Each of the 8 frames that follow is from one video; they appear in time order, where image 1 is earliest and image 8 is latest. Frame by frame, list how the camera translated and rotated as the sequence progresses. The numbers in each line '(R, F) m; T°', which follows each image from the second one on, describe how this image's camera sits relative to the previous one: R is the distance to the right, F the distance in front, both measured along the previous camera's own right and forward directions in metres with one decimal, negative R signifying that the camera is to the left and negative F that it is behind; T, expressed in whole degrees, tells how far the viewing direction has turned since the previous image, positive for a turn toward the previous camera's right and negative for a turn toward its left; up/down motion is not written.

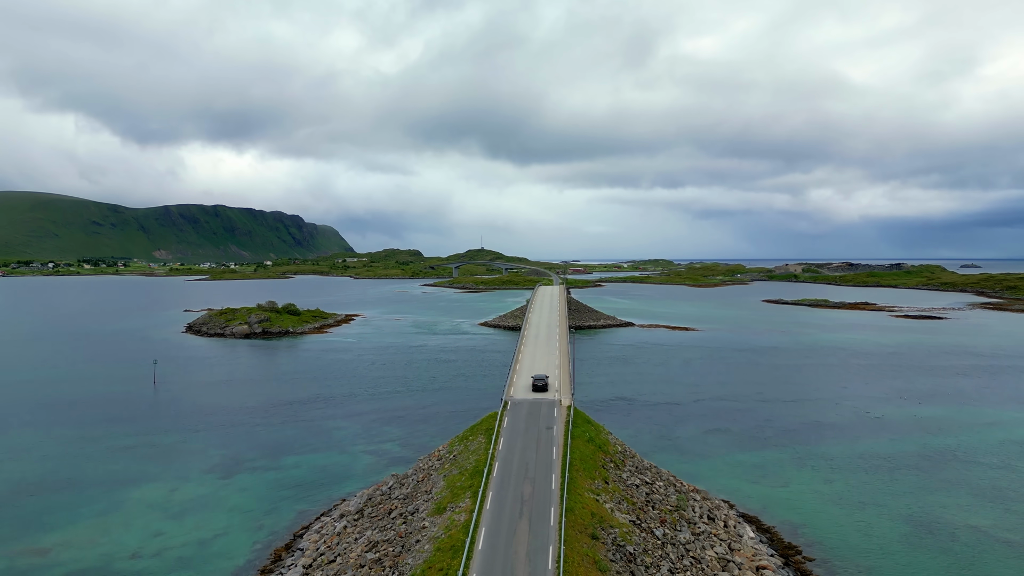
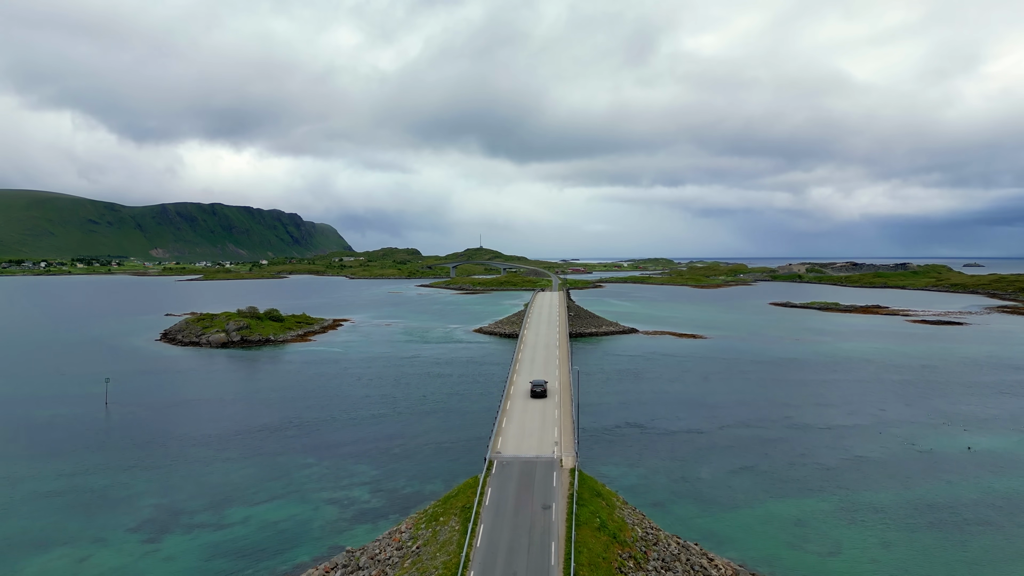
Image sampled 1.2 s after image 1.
(+0.4, +4.9) m; 0°
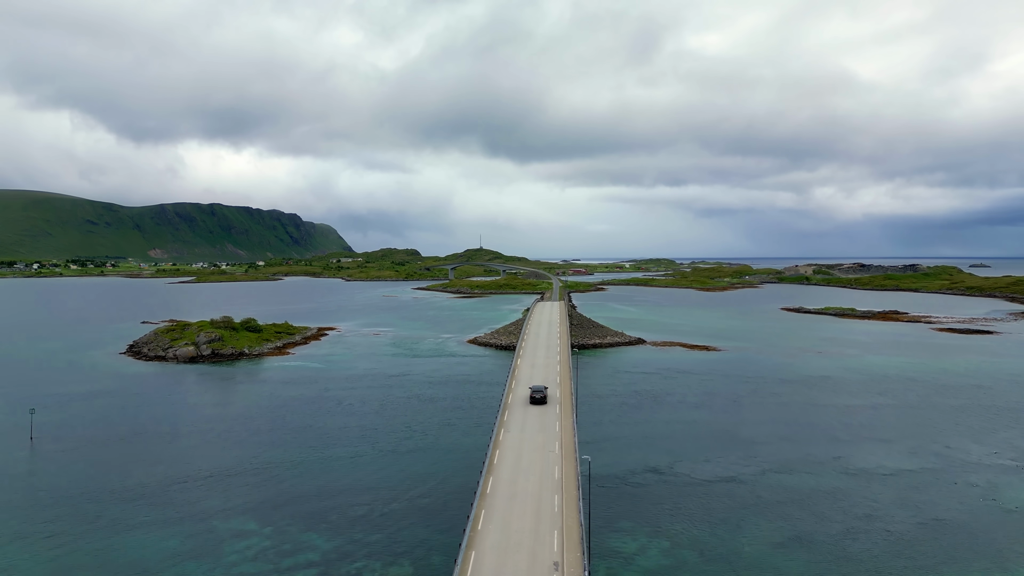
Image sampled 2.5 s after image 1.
(+0.6, +6.1) m; 0°
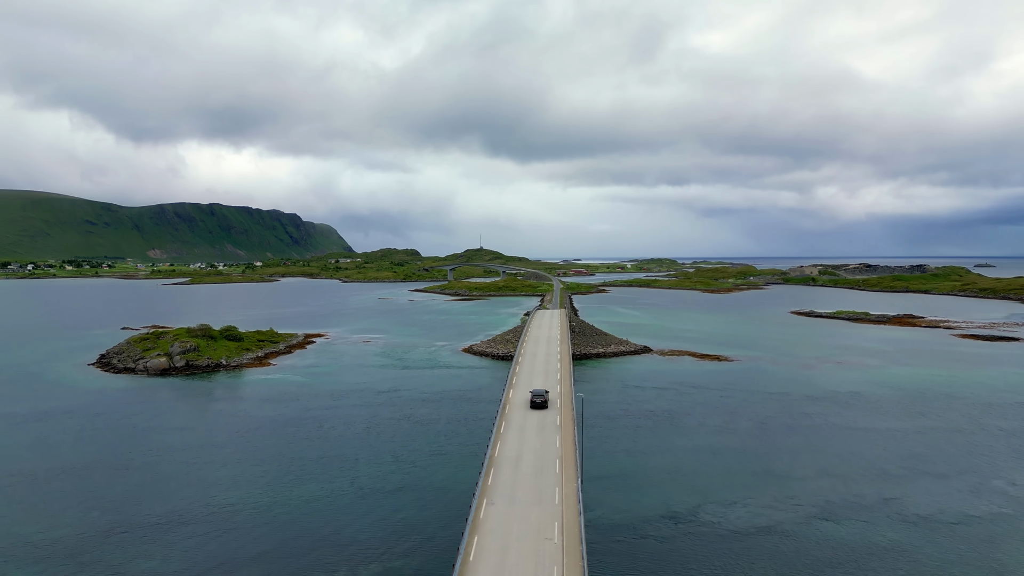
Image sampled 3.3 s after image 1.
(+0.5, +4.6) m; 0°
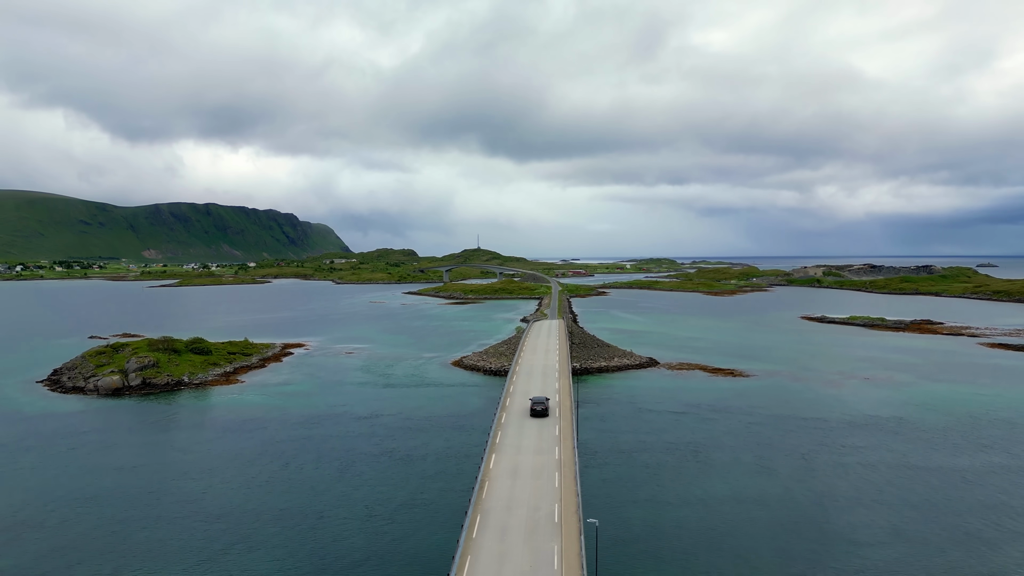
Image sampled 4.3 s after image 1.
(+0.6, +5.9) m; 0°
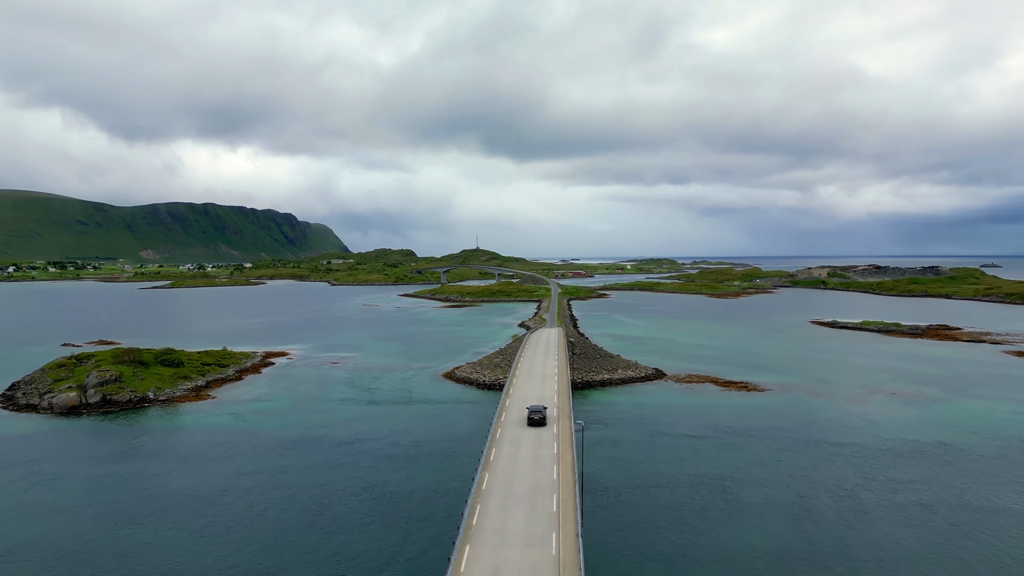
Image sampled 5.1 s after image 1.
(+0.5, +4.6) m; 0°
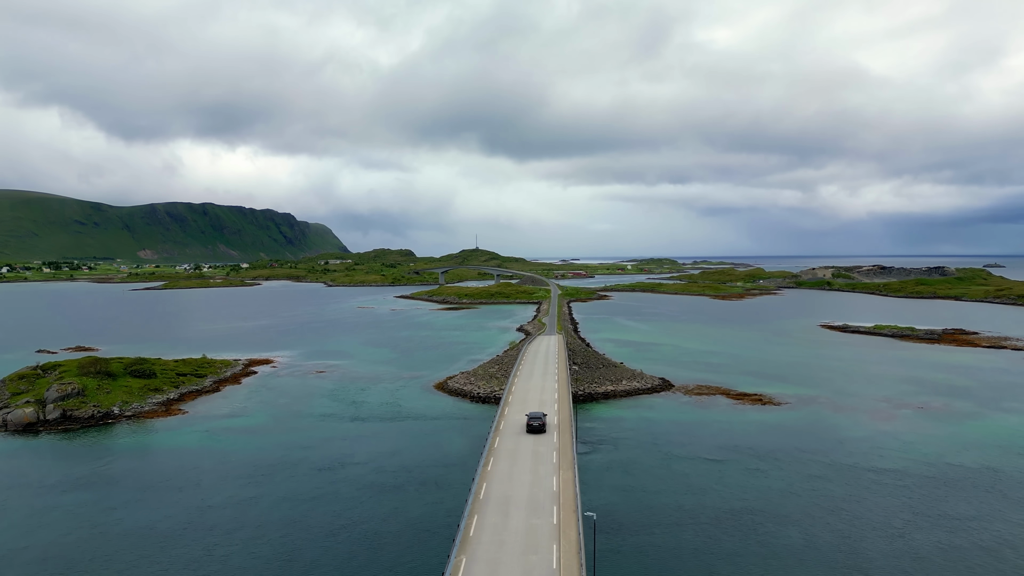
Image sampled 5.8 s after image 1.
(+0.4, +4.0) m; 0°
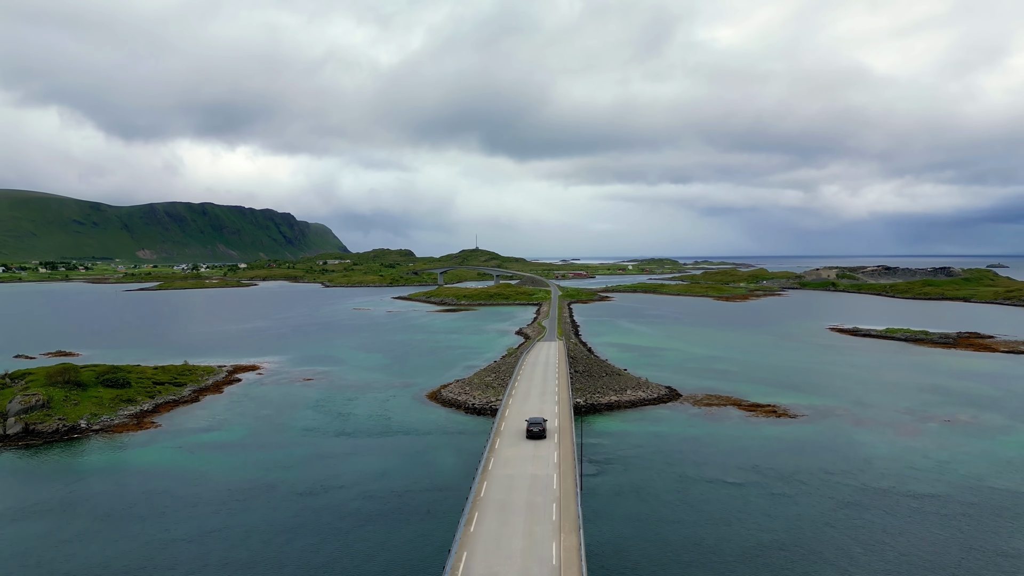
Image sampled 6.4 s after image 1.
(+0.3, +3.3) m; 0°
